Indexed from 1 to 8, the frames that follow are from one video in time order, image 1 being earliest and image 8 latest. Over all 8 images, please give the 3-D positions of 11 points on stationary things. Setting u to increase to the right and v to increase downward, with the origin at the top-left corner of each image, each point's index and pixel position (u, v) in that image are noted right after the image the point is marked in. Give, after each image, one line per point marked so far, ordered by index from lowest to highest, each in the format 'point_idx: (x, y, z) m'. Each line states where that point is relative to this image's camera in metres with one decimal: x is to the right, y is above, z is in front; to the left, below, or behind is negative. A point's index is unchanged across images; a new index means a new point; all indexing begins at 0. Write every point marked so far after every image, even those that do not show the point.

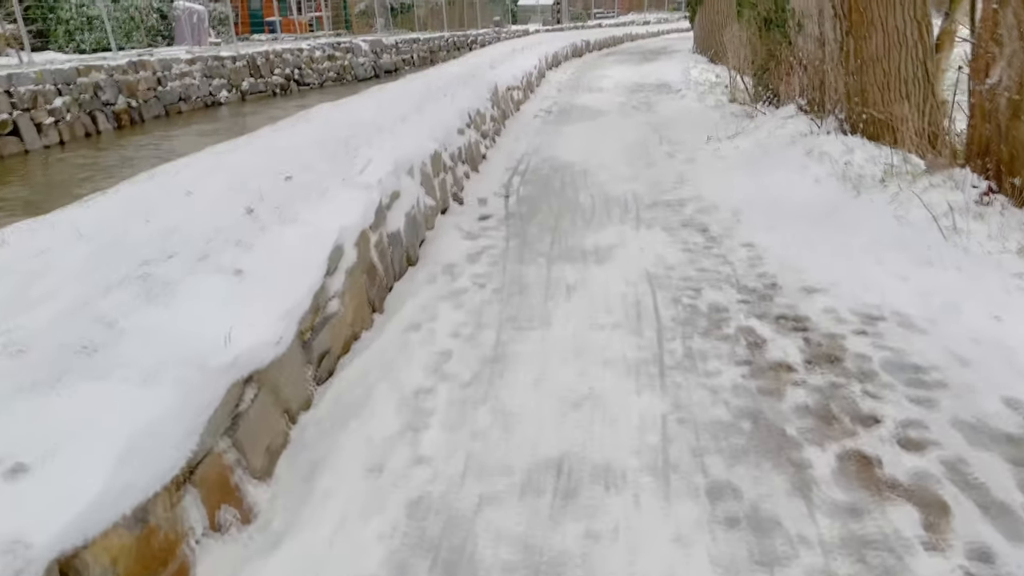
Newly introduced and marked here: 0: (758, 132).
0: (+2.7, +1.6, +6.3) m
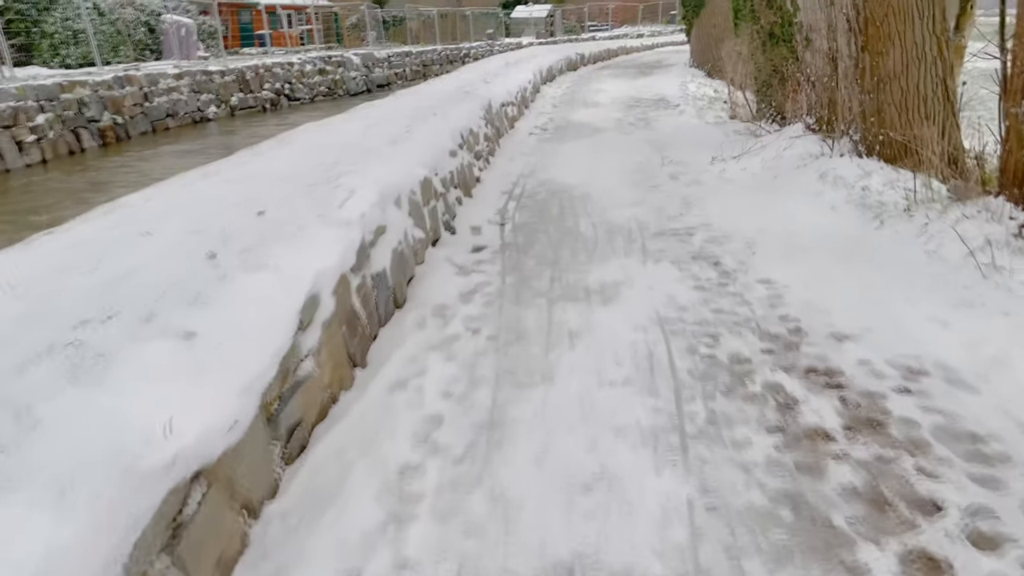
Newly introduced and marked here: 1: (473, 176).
0: (+2.6, +1.4, +6.0) m
1: (-0.4, +1.1, +5.7) m
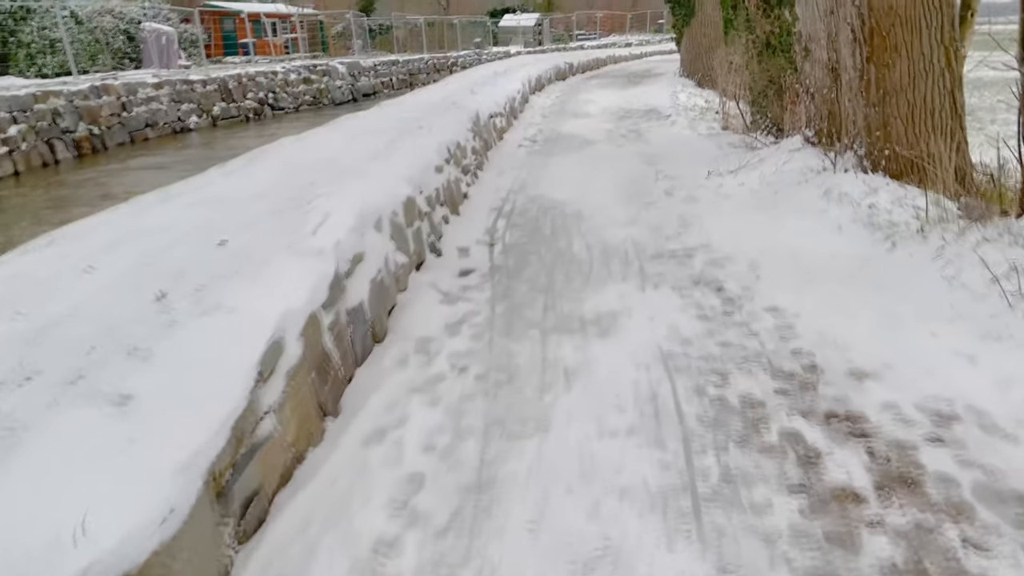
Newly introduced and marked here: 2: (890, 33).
0: (+2.5, +1.2, +5.8) m
1: (-0.5, +0.9, +5.4) m
2: (+2.8, +1.9, +4.4) m
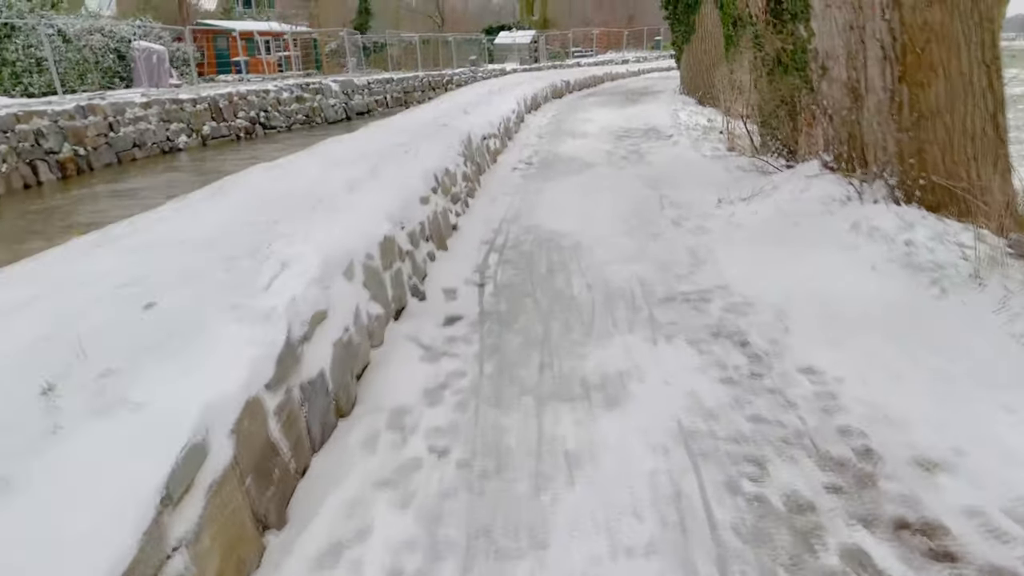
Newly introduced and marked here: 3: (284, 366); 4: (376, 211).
0: (+2.4, +0.8, +5.4) m
1: (-0.5, +0.5, +5.0) m
2: (+2.8, +1.6, +4.0) m
3: (-0.8, -0.3, +2.1) m
4: (-0.9, +0.5, +3.7) m
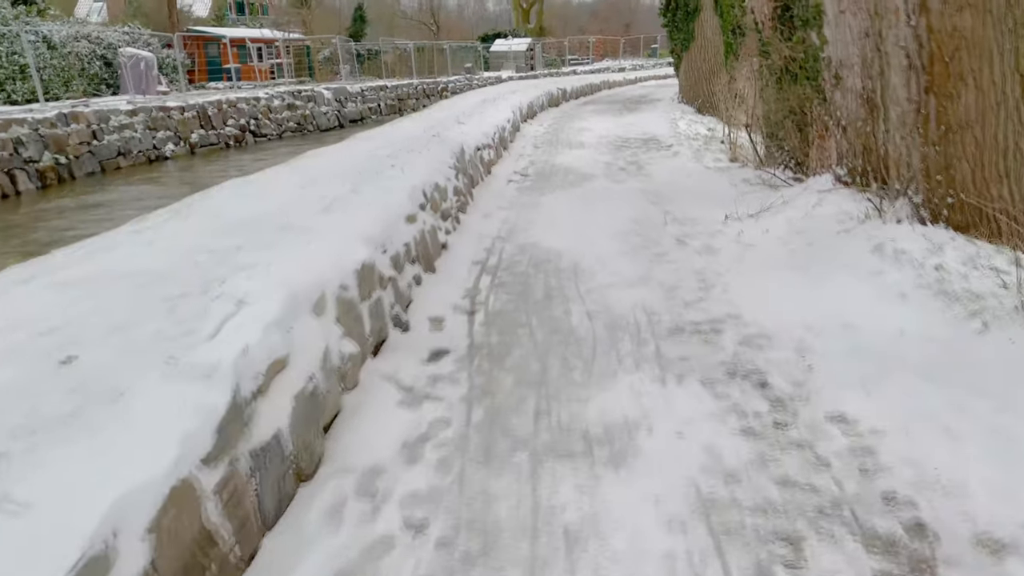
0: (+2.4, +0.7, +5.0) m
1: (-0.6, +0.4, +4.6) m
2: (+2.7, +1.4, +3.7) m
3: (-0.9, -0.4, +1.8) m
4: (-0.9, +0.3, +3.4) m
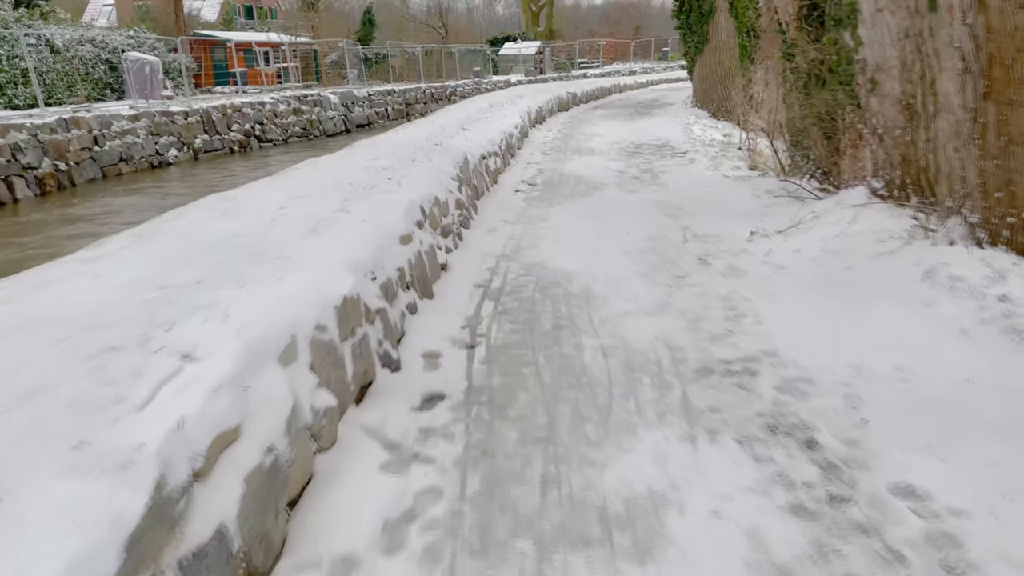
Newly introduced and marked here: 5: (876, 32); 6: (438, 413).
0: (+2.4, +0.5, +4.6) m
1: (-0.5, +0.2, +4.2) m
2: (+2.8, +1.2, +3.2) m
3: (-0.9, -0.6, +1.4) m
4: (-0.9, +0.1, +3.0) m
5: (+2.9, +2.1, +4.7) m
6: (-0.3, -0.6, +2.7) m
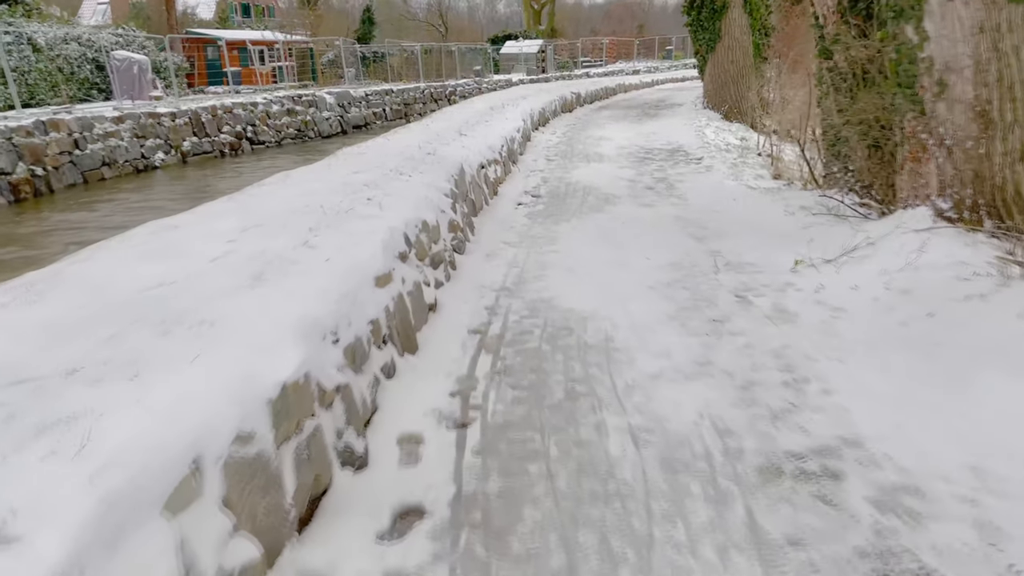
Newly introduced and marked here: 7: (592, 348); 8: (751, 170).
0: (+2.4, +0.2, +3.9) m
1: (-0.5, -0.1, +3.5) m
2: (+2.8, +1.0, +2.5) m
3: (-0.9, -0.9, +0.7) m
4: (-0.9, -0.1, +2.2) m
5: (+3.0, +1.8, +4.0) m
6: (-0.3, -0.9, +2.0) m
7: (+0.4, -0.3, +3.2) m
8: (+3.2, +1.6, +7.9) m
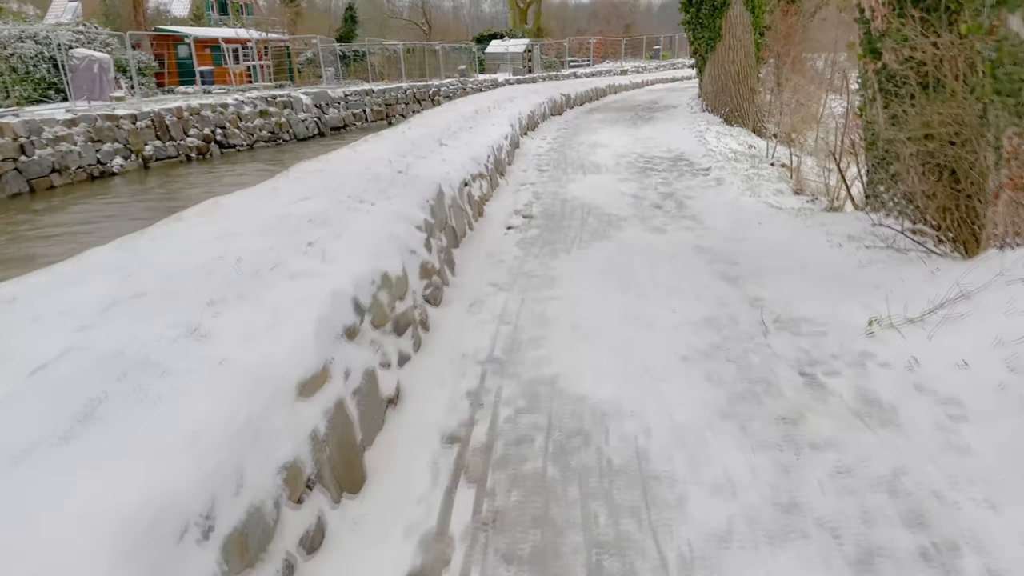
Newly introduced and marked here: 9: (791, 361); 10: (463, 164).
0: (+2.4, -0.2, +2.9) m
1: (-0.6, -0.5, +2.5) m
2: (+2.8, +0.6, +1.6) m
3: (-0.8, -1.3, -0.4) m
4: (-0.9, -0.5, +1.2) m
5: (+2.9, +1.4, +3.1) m
6: (-0.3, -1.2, +1.0) m
7: (+0.4, -0.7, +2.2) m
8: (+3.1, +1.3, +7.0) m
9: (+1.4, -0.4, +3.0) m
10: (-0.5, +1.3, +6.0) m
